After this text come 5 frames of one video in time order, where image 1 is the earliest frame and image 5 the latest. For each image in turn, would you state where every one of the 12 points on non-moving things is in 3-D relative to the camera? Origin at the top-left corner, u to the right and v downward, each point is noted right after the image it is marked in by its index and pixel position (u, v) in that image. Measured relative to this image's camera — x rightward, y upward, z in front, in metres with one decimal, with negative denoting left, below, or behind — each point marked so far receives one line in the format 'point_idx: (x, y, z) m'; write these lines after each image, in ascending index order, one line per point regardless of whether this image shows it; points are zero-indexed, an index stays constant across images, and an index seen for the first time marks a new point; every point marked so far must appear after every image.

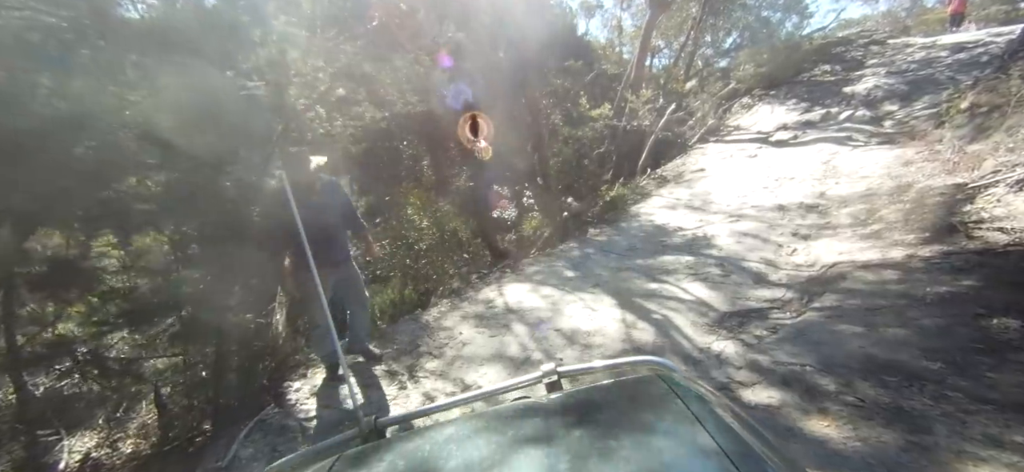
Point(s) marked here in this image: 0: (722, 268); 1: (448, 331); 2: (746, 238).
0: (+2.0, -0.3, +4.9) m
1: (-0.5, -0.8, +4.1) m
2: (+2.7, 0.0, +5.8) m
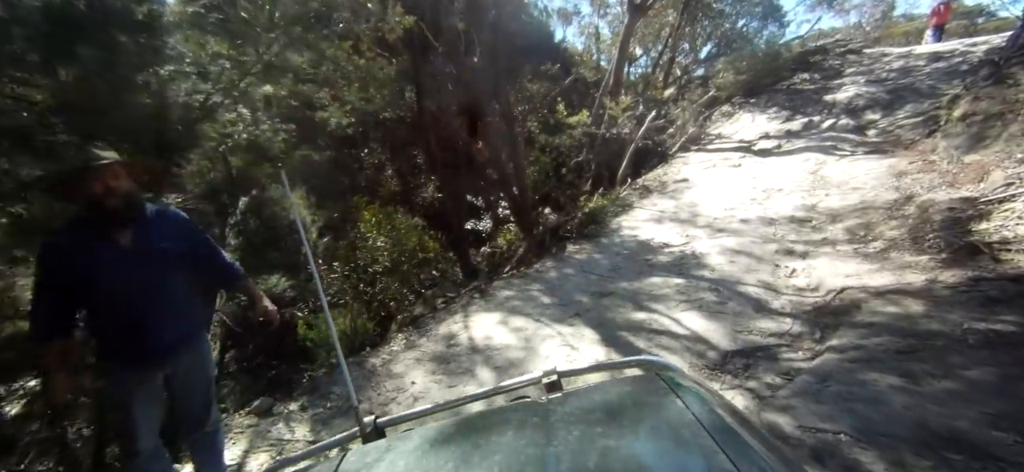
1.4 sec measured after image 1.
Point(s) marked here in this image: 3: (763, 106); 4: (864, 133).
0: (+1.8, -0.5, +4.3) m
1: (-0.8, -1.0, +3.4) m
2: (+2.4, -0.2, +5.3) m
3: (+6.2, +3.2, +12.4) m
4: (+6.6, +1.9, +9.5) m
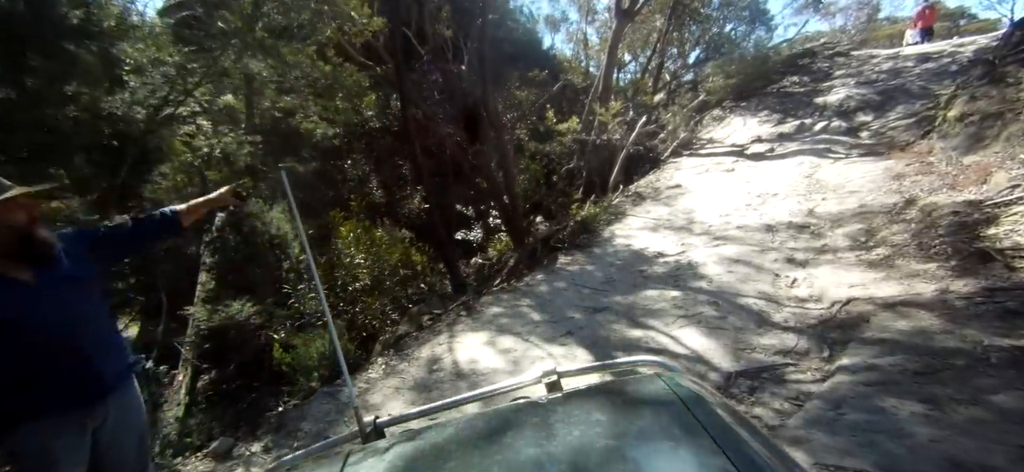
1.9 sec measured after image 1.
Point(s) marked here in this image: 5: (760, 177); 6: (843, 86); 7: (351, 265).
0: (+1.7, -0.6, +4.1) m
1: (-0.8, -1.1, +3.1) m
2: (+2.3, -0.3, +5.1) m
3: (+5.9, +3.1, +12.3) m
4: (+6.4, +1.9, +9.4) m
5: (+4.1, +1.0, +8.3) m
6: (+7.9, +3.6, +12.0) m
7: (-2.3, -0.4, +7.2) m
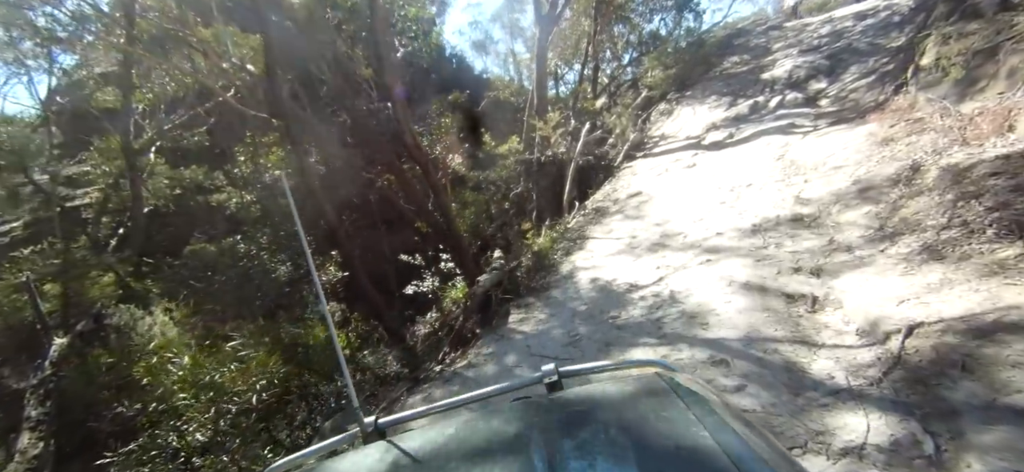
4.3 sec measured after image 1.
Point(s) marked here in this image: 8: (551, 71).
0: (+1.2, -0.7, +2.9) m
1: (-1.1, -1.6, +1.7) m
2: (+1.7, -0.4, +3.8) m
3: (+4.3, +3.2, +11.4) m
4: (+5.2, +2.2, +8.5) m
5: (+3.1, +1.0, +7.2) m
6: (+6.2, +4.0, +11.3) m
7: (-2.8, -1.5, +5.7) m
8: (+1.4, +5.9, +18.0) m
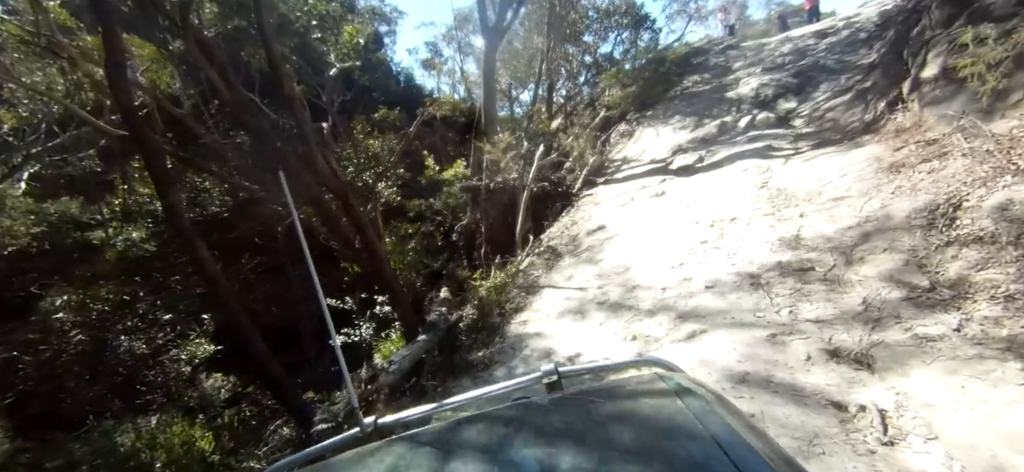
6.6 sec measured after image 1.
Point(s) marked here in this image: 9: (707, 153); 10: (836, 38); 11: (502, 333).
0: (+0.8, -1.1, +1.6) m
1: (-1.4, -2.0, +0.2) m
2: (+1.2, -0.8, +2.6) m
3: (+3.2, +2.5, +10.5) m
4: (+4.3, +1.7, +7.6) m
5: (+2.3, +0.5, +6.1) m
6: (+5.0, +3.4, +10.5) m
7: (-3.4, -2.0, +4.0) m
8: (-0.3, +4.9, +16.9) m
9: (+3.1, +1.3, +7.8) m
10: (+6.7, +4.1, +10.4) m
11: (-0.1, -0.9, +4.6) m
